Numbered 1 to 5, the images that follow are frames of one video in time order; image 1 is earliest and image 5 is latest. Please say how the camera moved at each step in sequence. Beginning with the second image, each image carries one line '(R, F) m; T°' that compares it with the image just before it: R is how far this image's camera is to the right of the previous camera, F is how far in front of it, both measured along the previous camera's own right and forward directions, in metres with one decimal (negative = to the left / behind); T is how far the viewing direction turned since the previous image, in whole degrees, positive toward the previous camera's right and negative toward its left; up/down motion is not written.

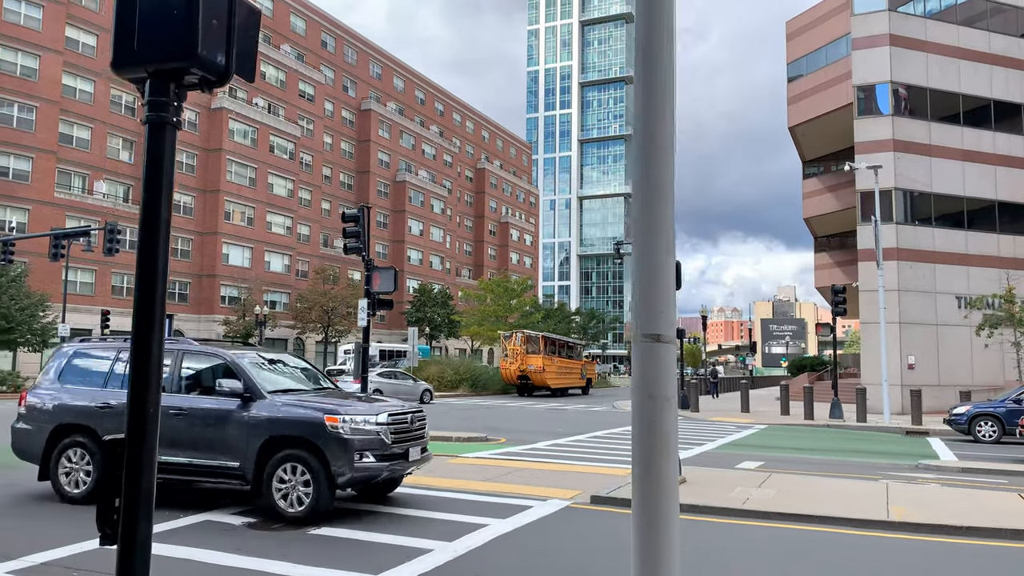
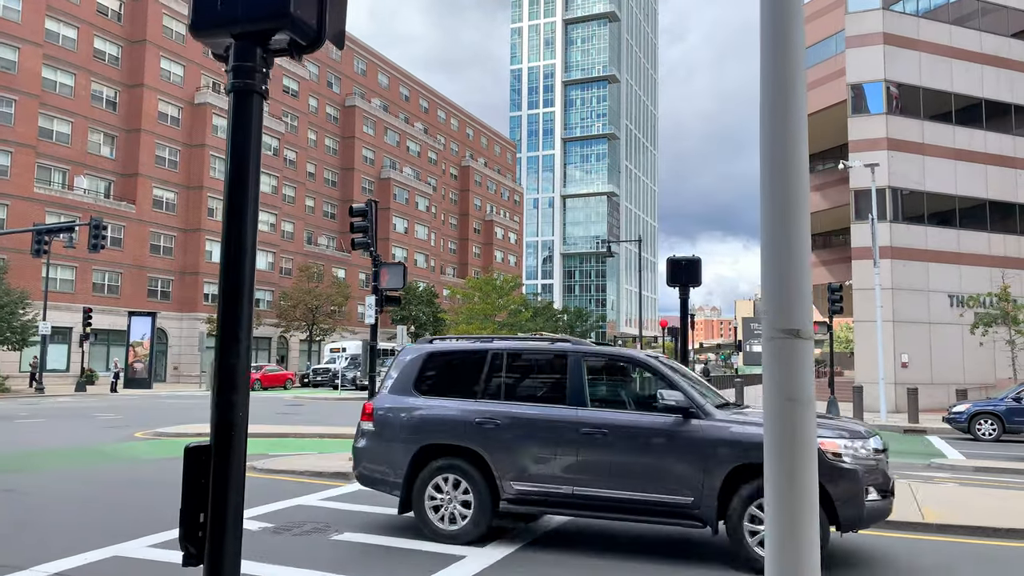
(-0.4, +0.3) m; +1°
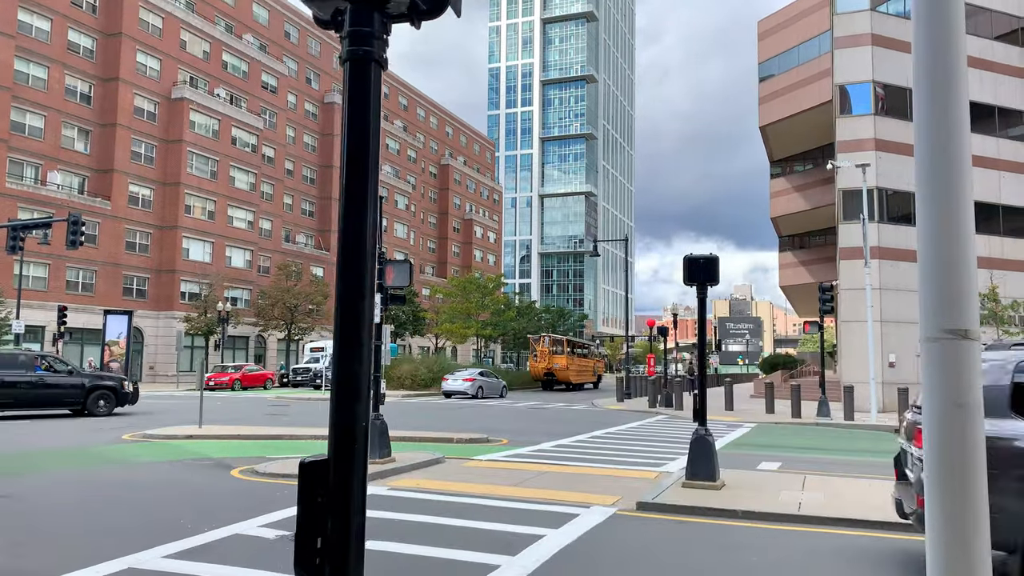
(-0.5, +0.3) m; +2°
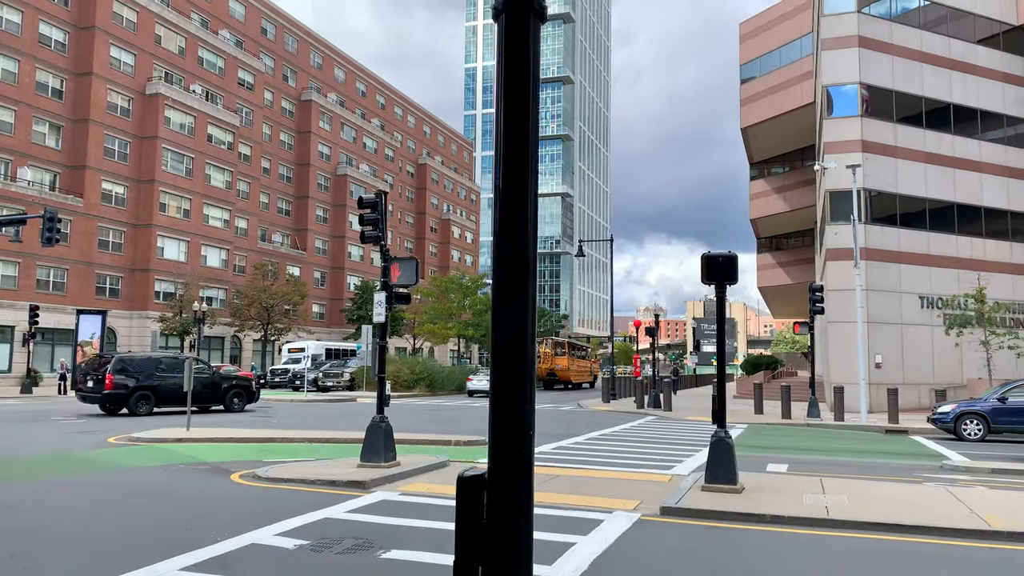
(-0.5, +0.3) m; +2°
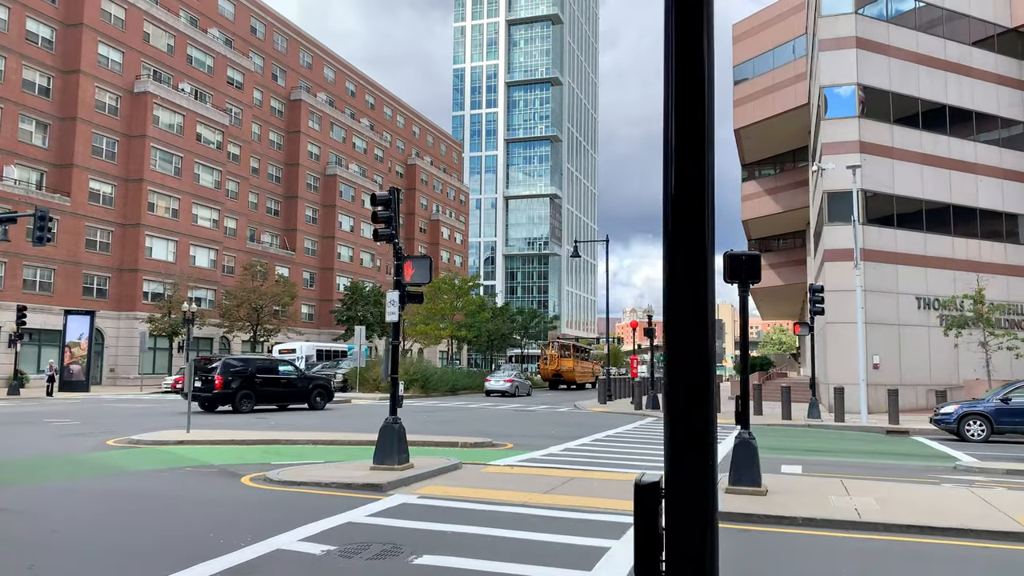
(-0.4, +0.2) m; +1°
